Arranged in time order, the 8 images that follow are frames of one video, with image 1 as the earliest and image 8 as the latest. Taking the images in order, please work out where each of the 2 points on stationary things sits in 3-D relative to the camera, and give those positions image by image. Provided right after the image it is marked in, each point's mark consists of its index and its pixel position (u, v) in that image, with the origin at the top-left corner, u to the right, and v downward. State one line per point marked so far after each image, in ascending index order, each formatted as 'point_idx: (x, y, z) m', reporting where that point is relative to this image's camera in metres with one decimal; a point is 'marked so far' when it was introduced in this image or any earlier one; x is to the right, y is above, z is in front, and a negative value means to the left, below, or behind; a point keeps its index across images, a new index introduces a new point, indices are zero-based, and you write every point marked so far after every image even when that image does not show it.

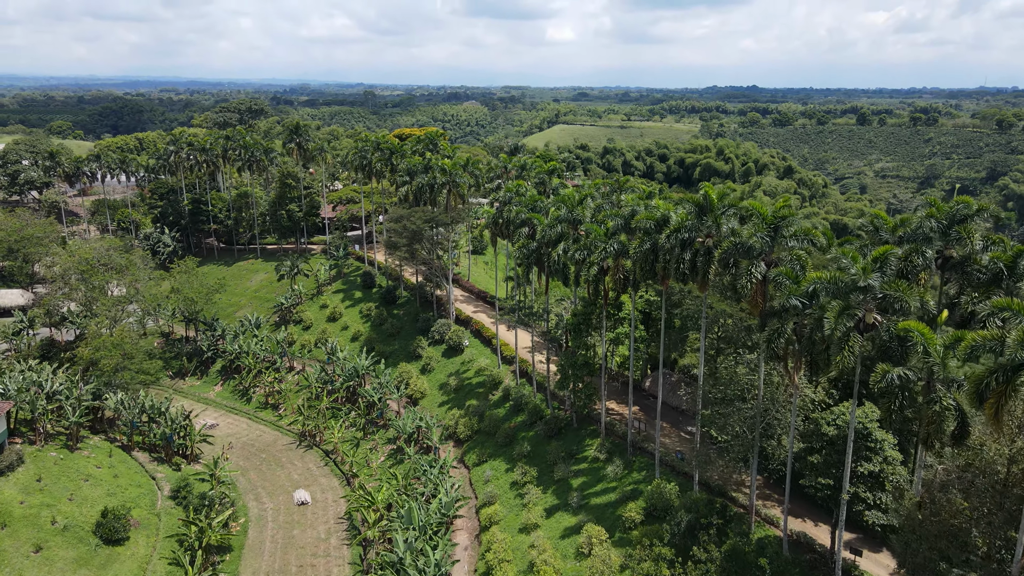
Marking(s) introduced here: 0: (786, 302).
0: (+7.0, -0.4, +18.7) m
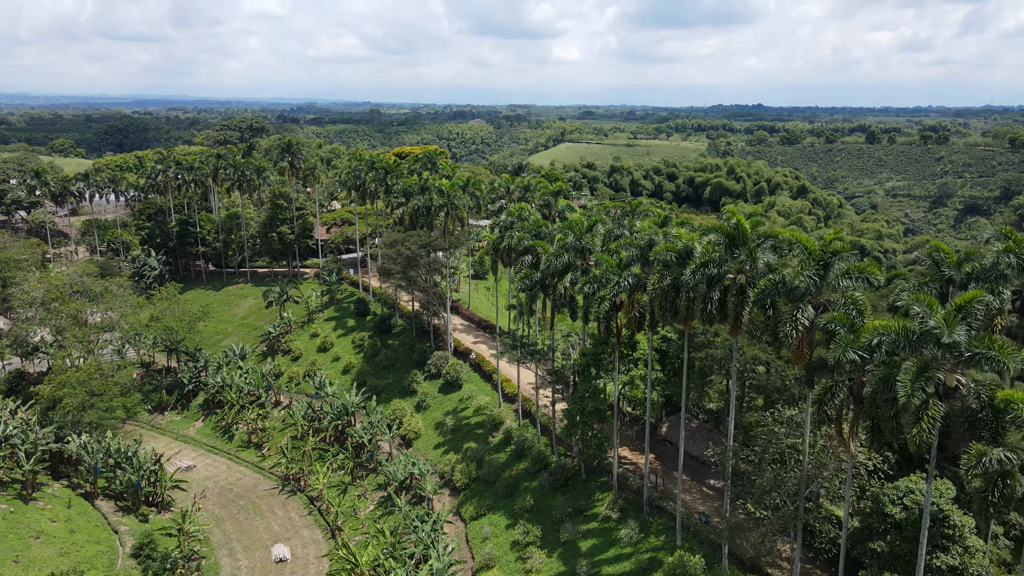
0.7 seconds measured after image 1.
0: (+6.9, -1.4, +15.4) m
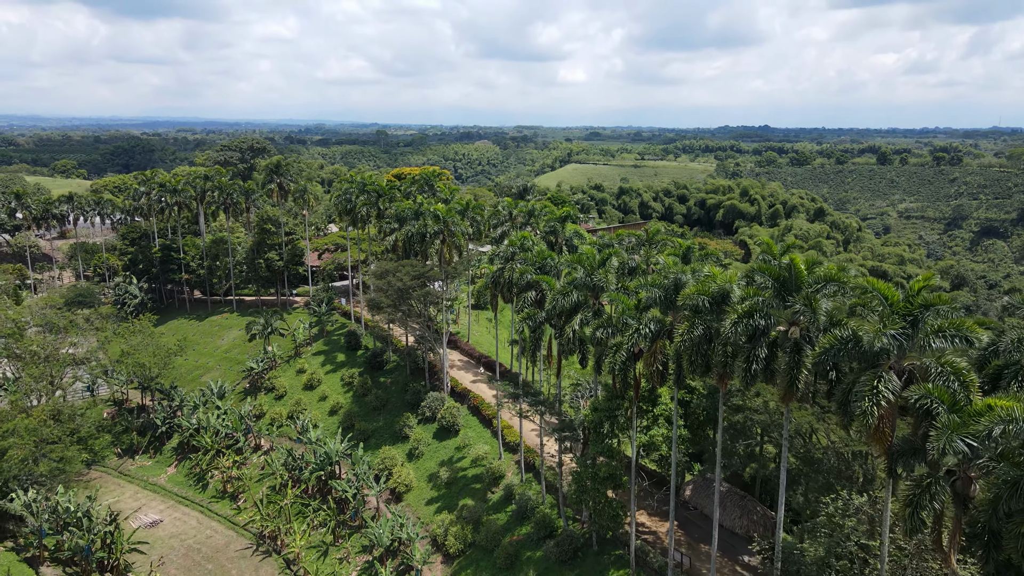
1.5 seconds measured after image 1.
0: (+6.8, -2.5, +11.5) m
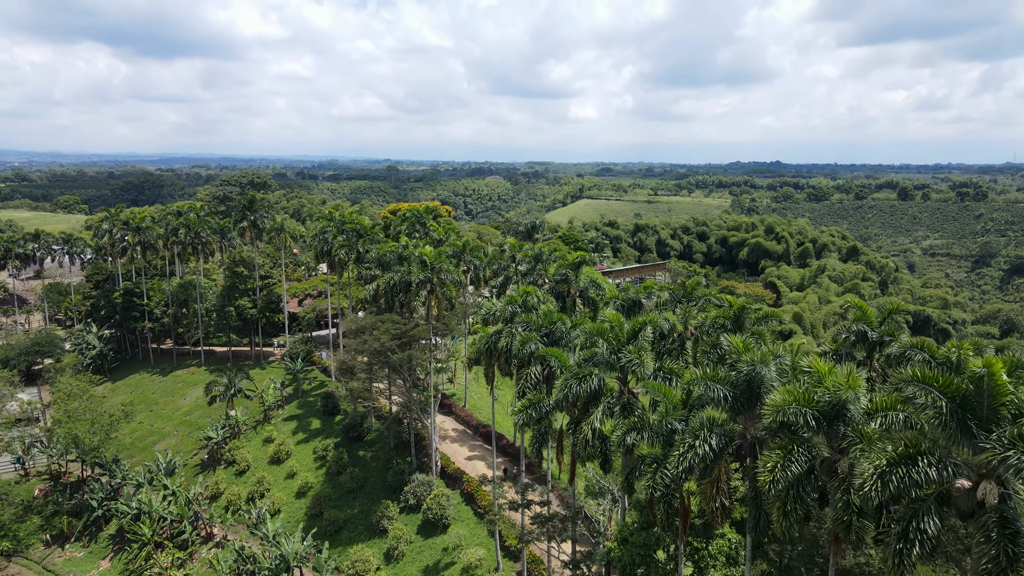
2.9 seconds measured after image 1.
0: (+6.5, -3.8, +4.8) m
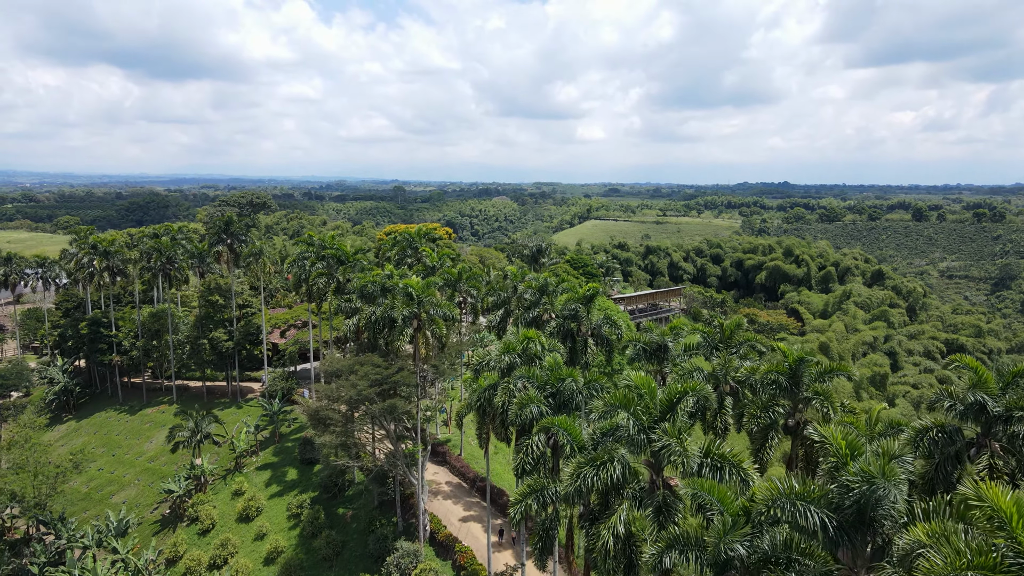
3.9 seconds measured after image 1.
0: (+6.3, -4.4, +0.2) m
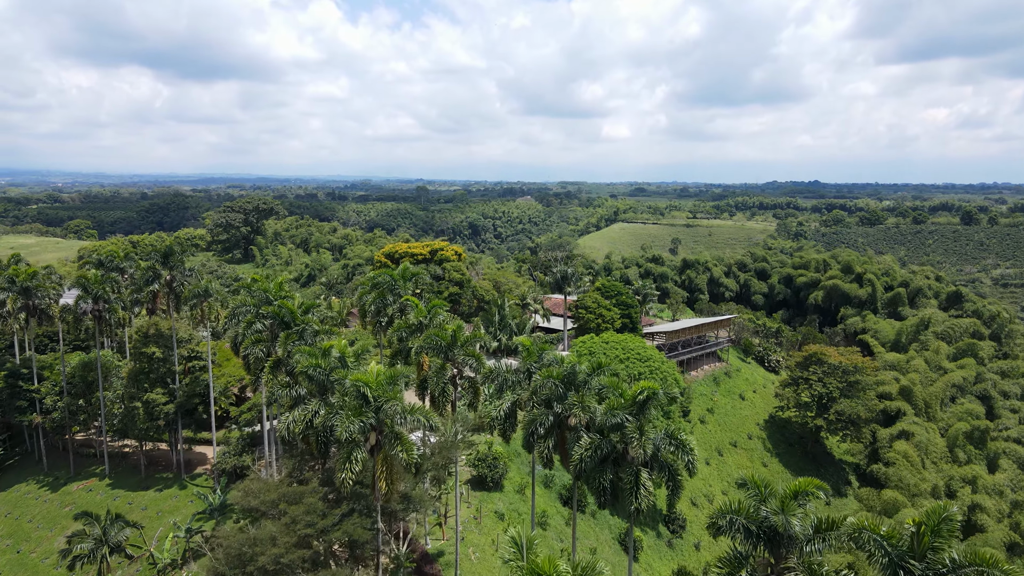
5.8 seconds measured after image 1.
0: (+5.6, -6.7, -9.2) m
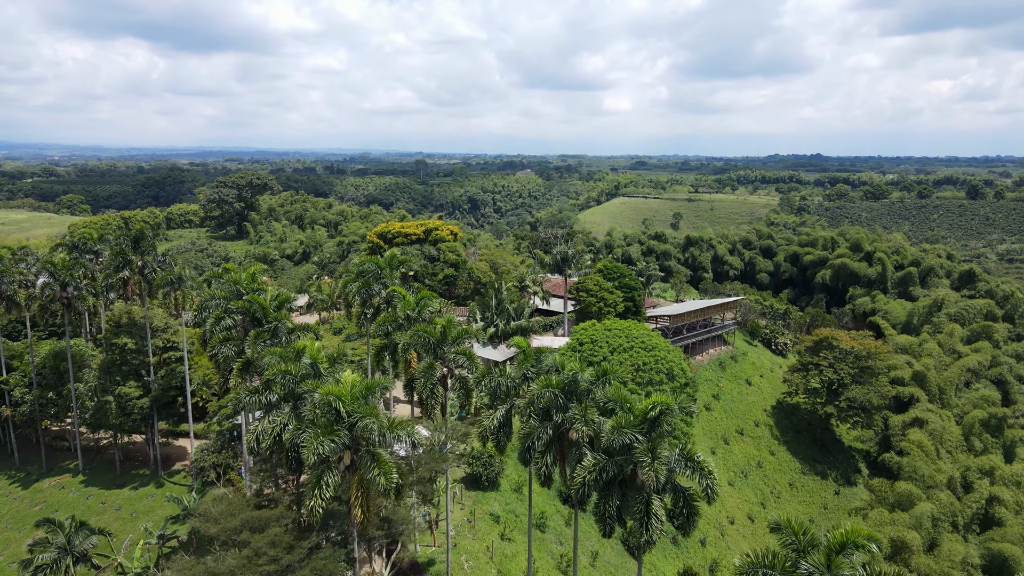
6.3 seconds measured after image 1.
0: (+5.5, -7.6, -11.1) m
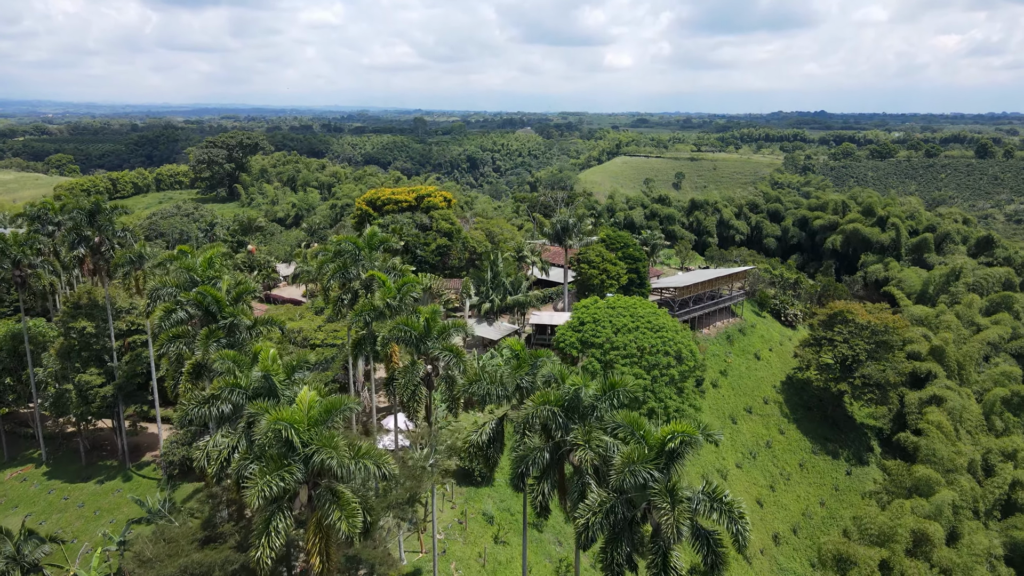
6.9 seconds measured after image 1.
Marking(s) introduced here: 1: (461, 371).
0: (+5.3, -9.1, -13.3) m
1: (-1.3, -2.1, +17.5) m
